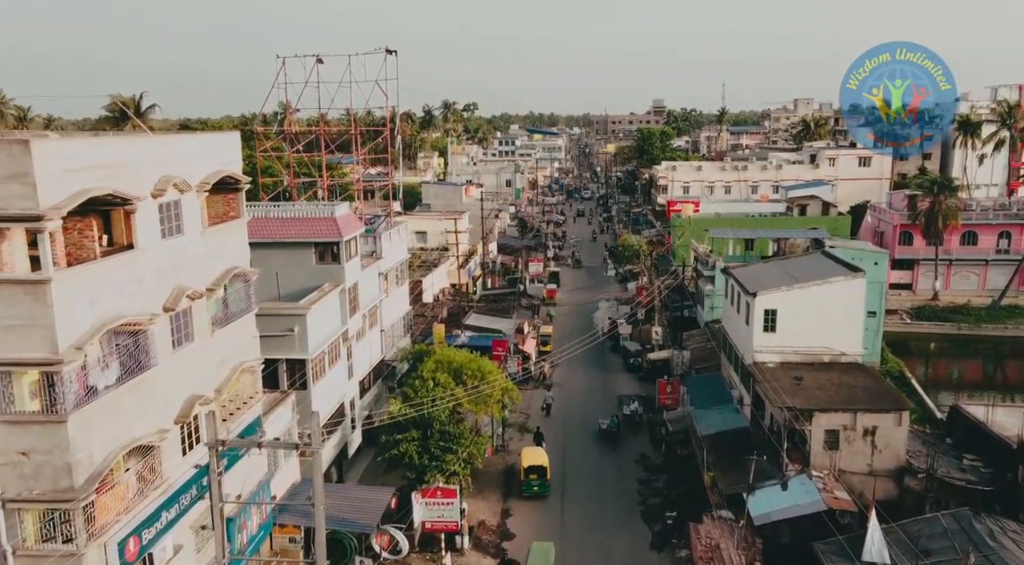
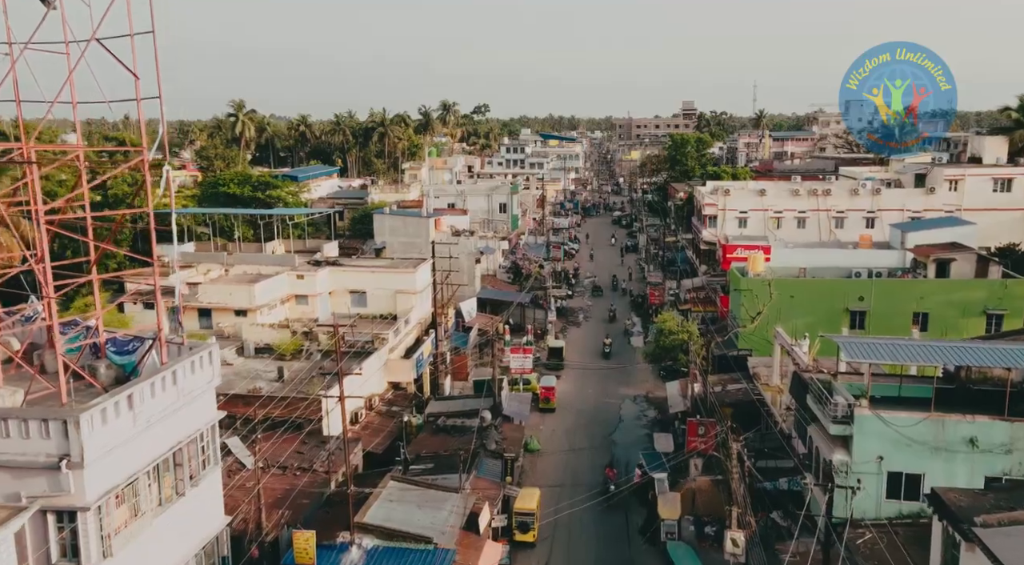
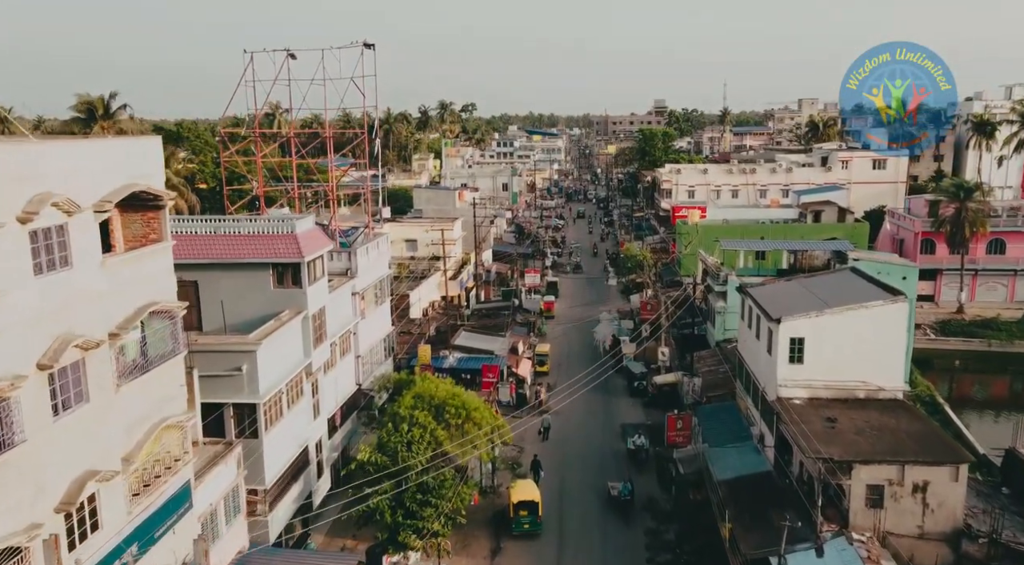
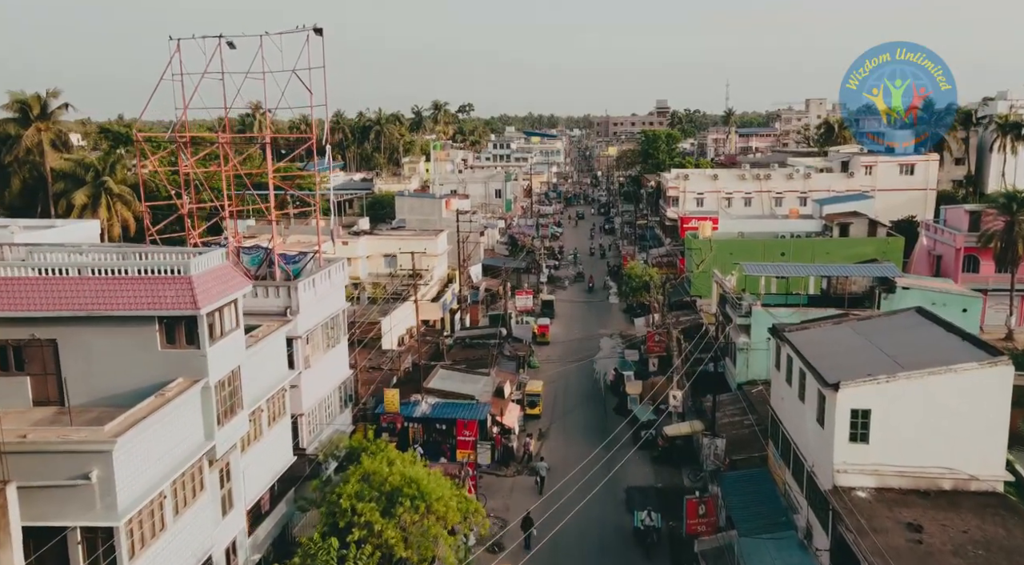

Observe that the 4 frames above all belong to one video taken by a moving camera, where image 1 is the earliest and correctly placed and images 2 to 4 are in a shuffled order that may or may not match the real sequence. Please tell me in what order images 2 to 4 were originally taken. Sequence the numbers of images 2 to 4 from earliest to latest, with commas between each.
3, 4, 2
